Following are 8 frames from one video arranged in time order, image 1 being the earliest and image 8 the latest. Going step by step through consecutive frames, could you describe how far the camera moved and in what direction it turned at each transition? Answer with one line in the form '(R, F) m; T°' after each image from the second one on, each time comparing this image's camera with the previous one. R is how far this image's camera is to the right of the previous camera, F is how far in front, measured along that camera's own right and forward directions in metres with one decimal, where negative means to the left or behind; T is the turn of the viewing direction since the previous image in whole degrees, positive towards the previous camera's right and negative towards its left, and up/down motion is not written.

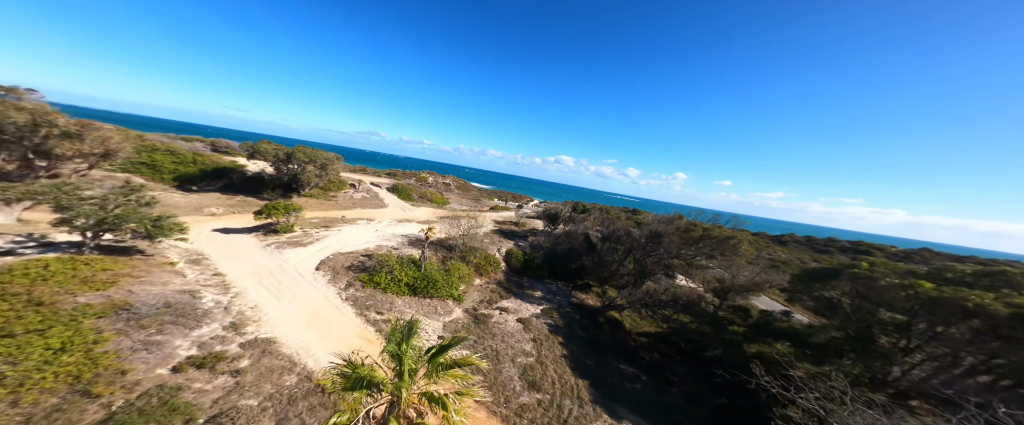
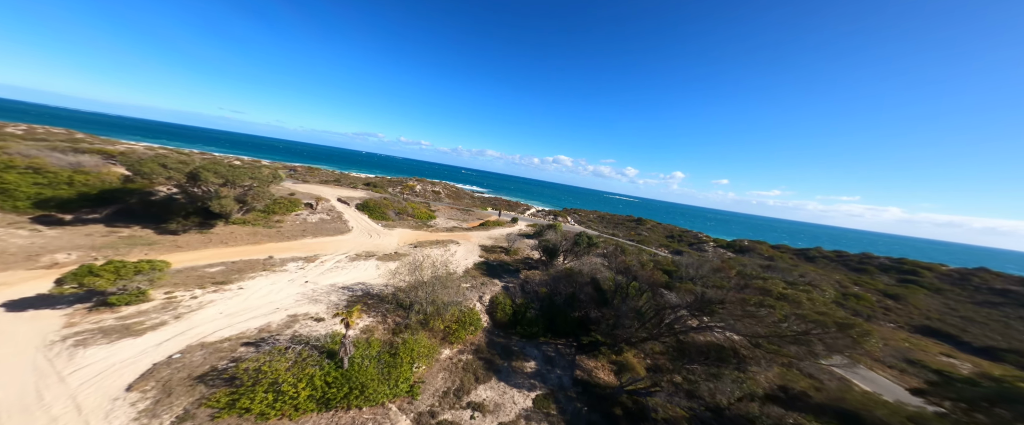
(+0.8, +4.7) m; 0°
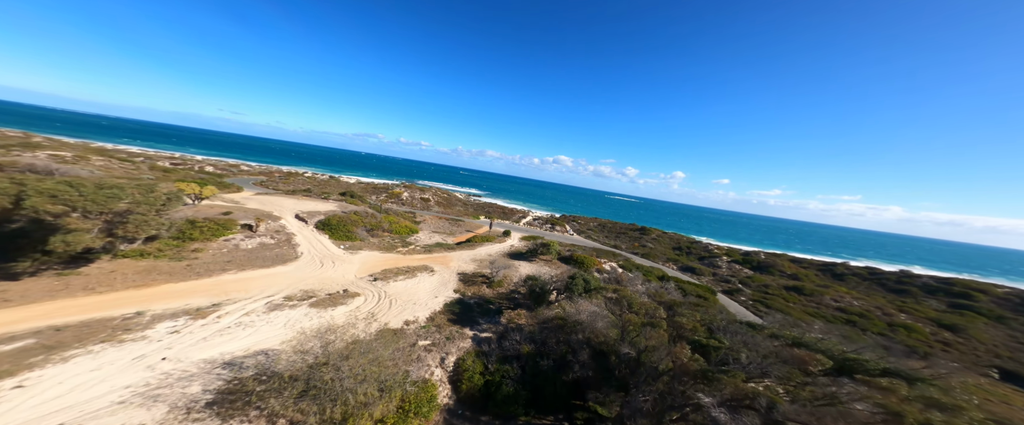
(+1.1, +3.9) m; 0°
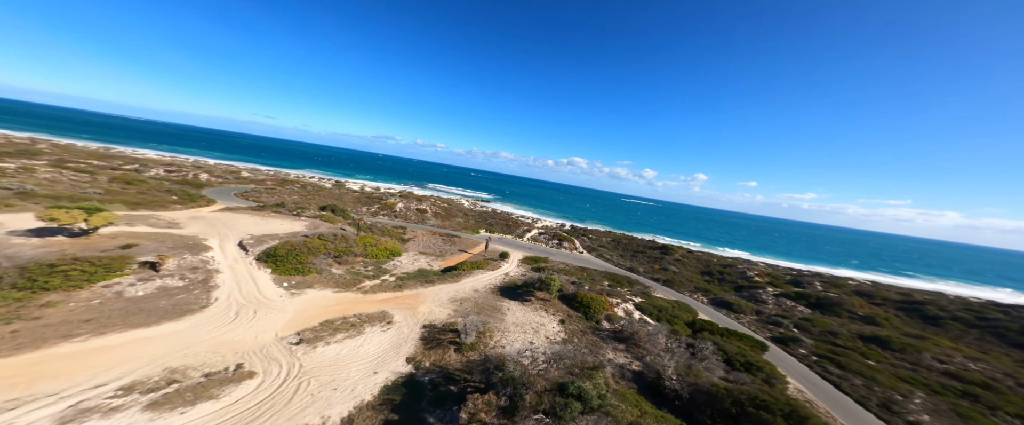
(+1.9, +4.8) m; -3°
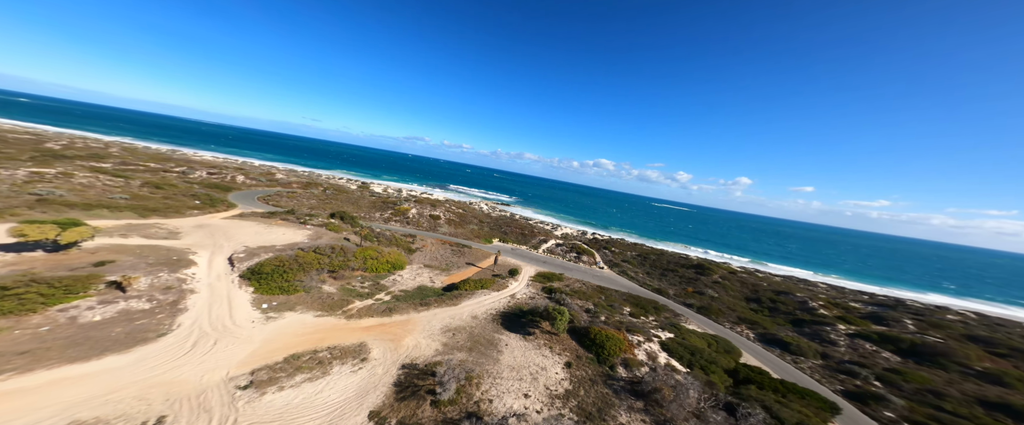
(+1.6, +2.6) m; -6°
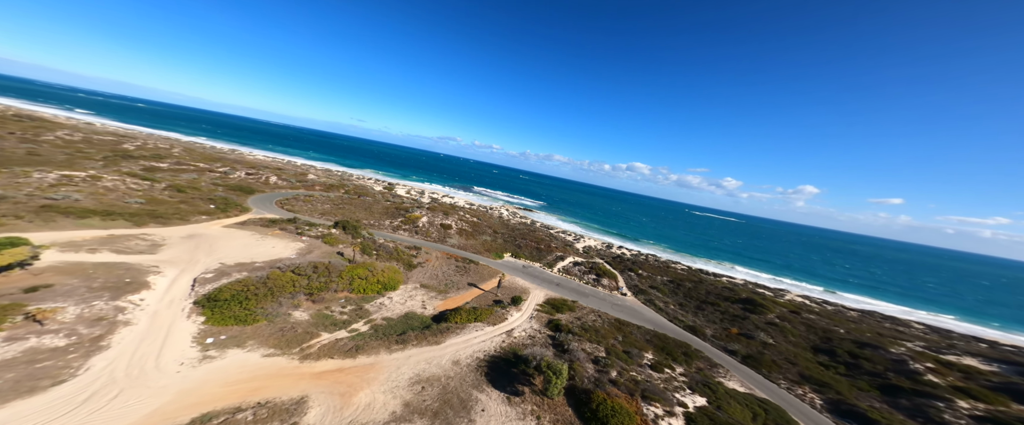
(+2.4, +3.5) m; -7°
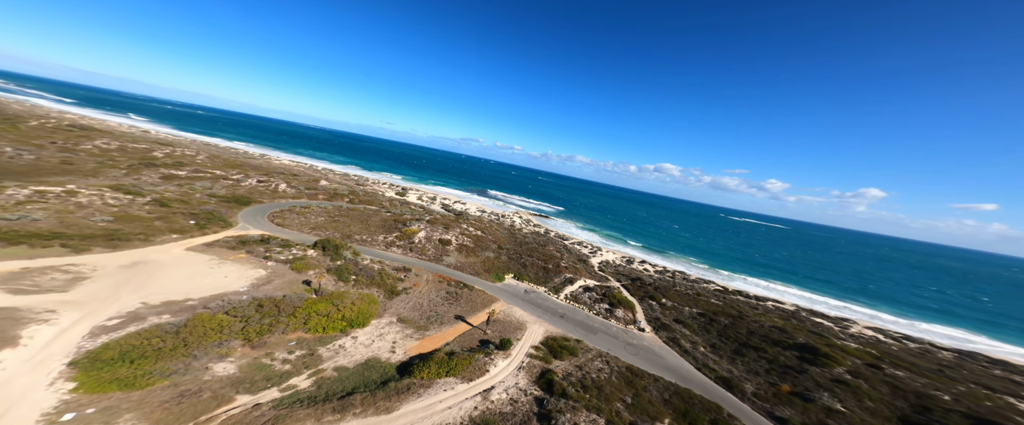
(+2.8, +4.5) m; -5°
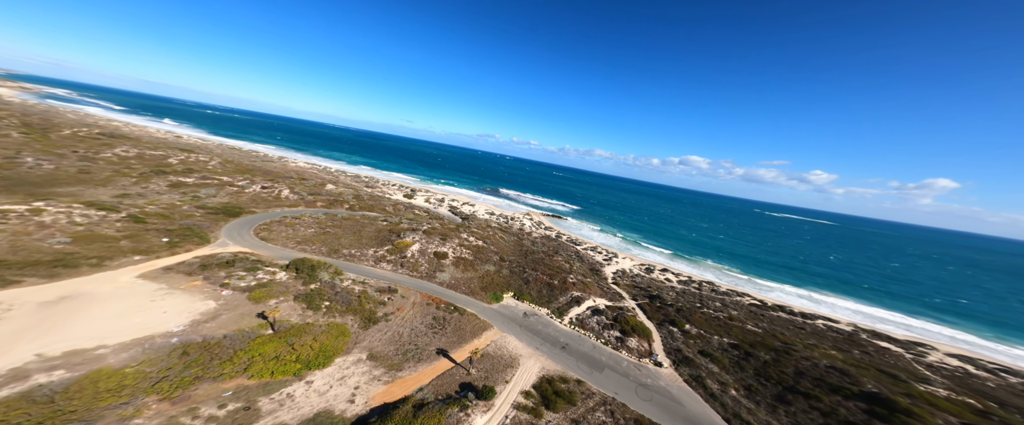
(+2.5, +4.2) m; -4°
